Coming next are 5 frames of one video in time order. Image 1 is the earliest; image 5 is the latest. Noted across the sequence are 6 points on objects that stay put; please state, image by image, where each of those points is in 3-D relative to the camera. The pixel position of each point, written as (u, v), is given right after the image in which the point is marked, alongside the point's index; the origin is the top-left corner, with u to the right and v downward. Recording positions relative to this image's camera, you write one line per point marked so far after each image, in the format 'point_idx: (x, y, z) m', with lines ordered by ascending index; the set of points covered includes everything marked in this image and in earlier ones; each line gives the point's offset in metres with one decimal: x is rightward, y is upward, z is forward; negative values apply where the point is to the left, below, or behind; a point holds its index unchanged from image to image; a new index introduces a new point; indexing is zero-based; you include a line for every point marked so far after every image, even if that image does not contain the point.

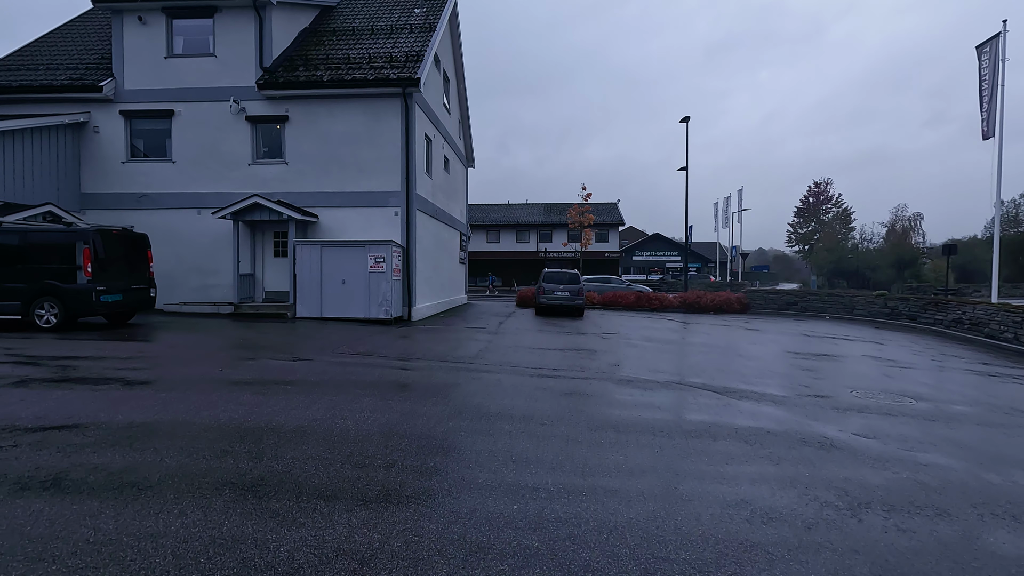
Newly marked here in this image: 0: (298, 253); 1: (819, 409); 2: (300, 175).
0: (-5.8, +1.0, +14.6) m
1: (+4.0, -1.6, +7.1) m
2: (-6.3, +3.3, +15.7) m
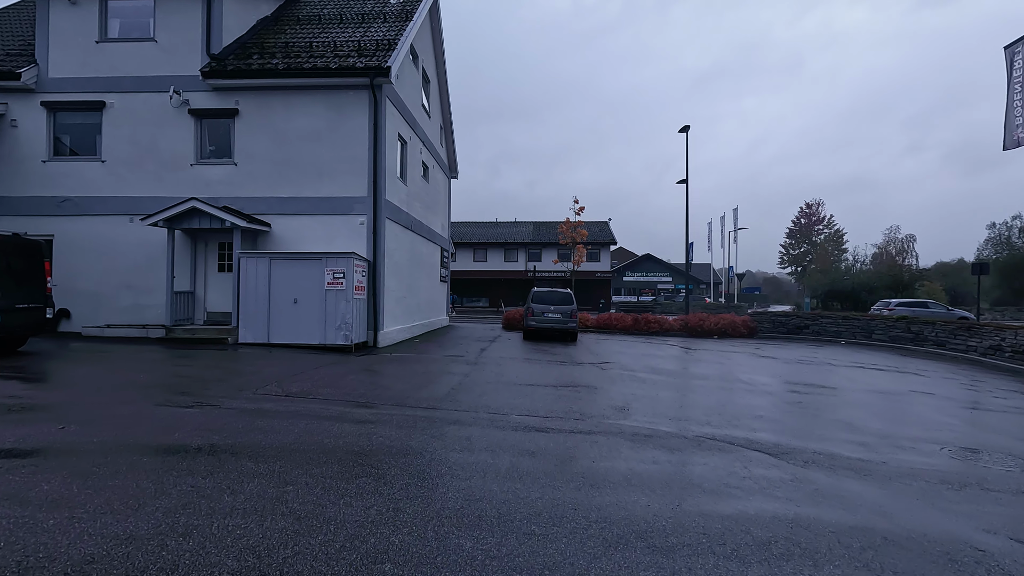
0: (-6.2, +0.5, +12.4) m
1: (+3.8, -1.8, +4.9) m
2: (-6.7, +2.8, +13.6) m
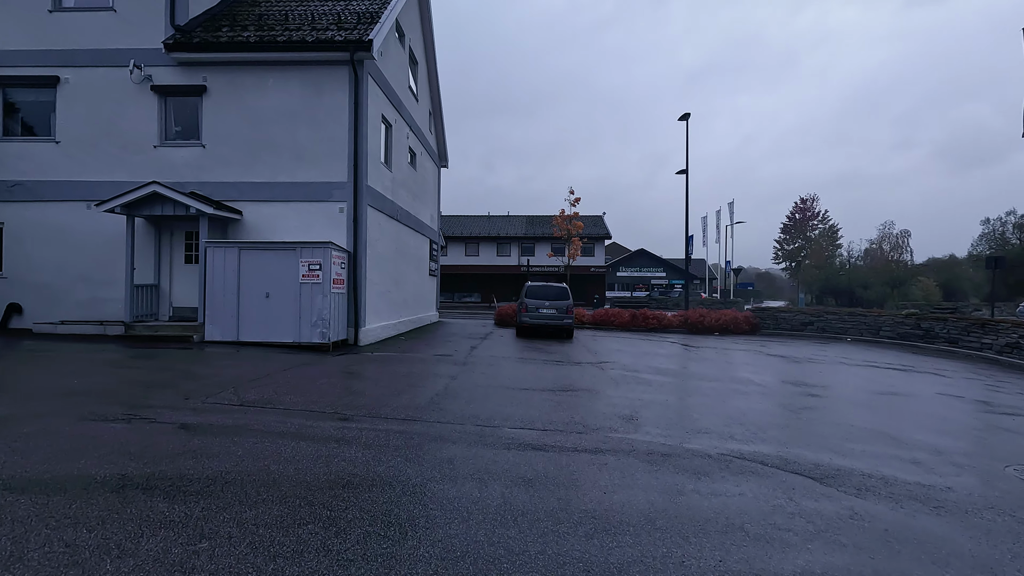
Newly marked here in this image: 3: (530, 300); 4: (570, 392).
0: (-6.4, +0.7, +11.3) m
1: (+3.7, -1.7, +4.0) m
2: (-6.8, +2.9, +12.5) m
3: (+0.6, -0.4, +17.3) m
4: (+0.9, -1.6, +8.2) m
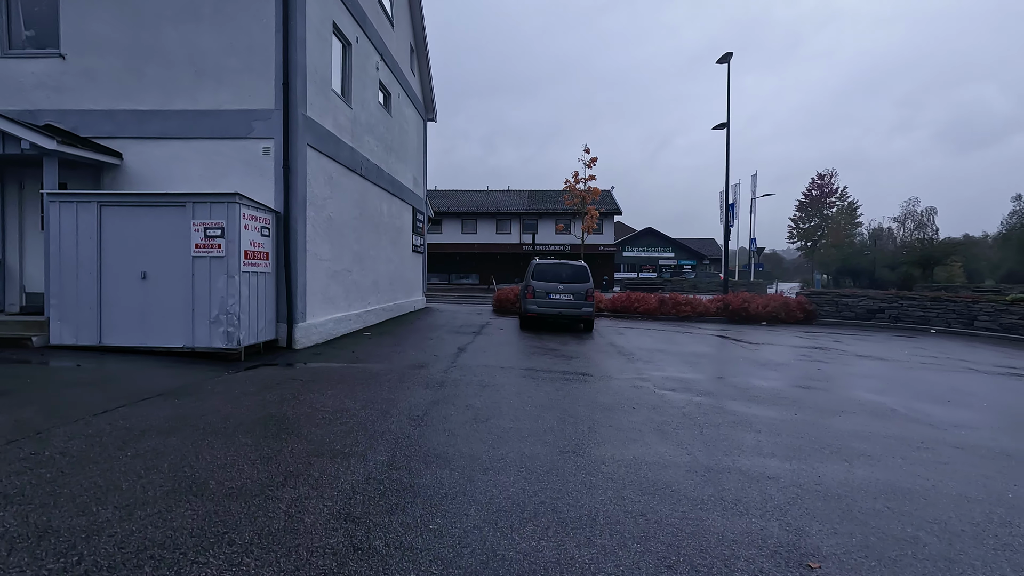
0: (-6.3, +1.0, +7.4) m
1: (+3.8, -1.7, +0.2) m
2: (-6.8, +3.3, +8.5) m
3: (+0.6, +0.1, +13.5) m
4: (+1.0, -1.4, +4.4) m
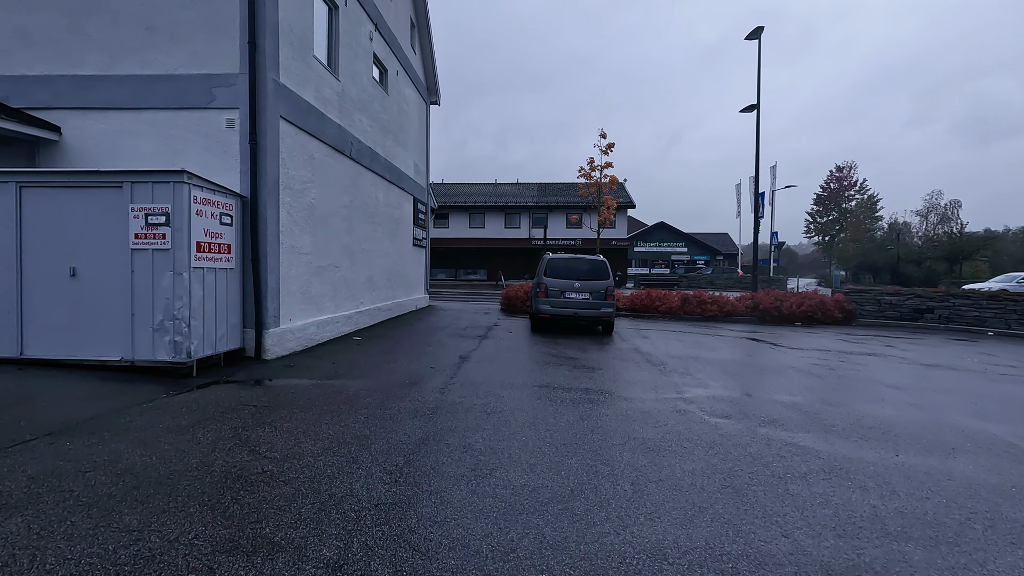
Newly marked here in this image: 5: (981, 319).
0: (-6.2, +1.0, +6.1) m
1: (+3.8, -1.7, -1.3) m
2: (-6.6, +3.3, +7.2) m
3: (+0.9, +0.2, +12.0) m
4: (+1.0, -1.4, +3.0) m
5: (+12.9, -0.8, +14.7) m
